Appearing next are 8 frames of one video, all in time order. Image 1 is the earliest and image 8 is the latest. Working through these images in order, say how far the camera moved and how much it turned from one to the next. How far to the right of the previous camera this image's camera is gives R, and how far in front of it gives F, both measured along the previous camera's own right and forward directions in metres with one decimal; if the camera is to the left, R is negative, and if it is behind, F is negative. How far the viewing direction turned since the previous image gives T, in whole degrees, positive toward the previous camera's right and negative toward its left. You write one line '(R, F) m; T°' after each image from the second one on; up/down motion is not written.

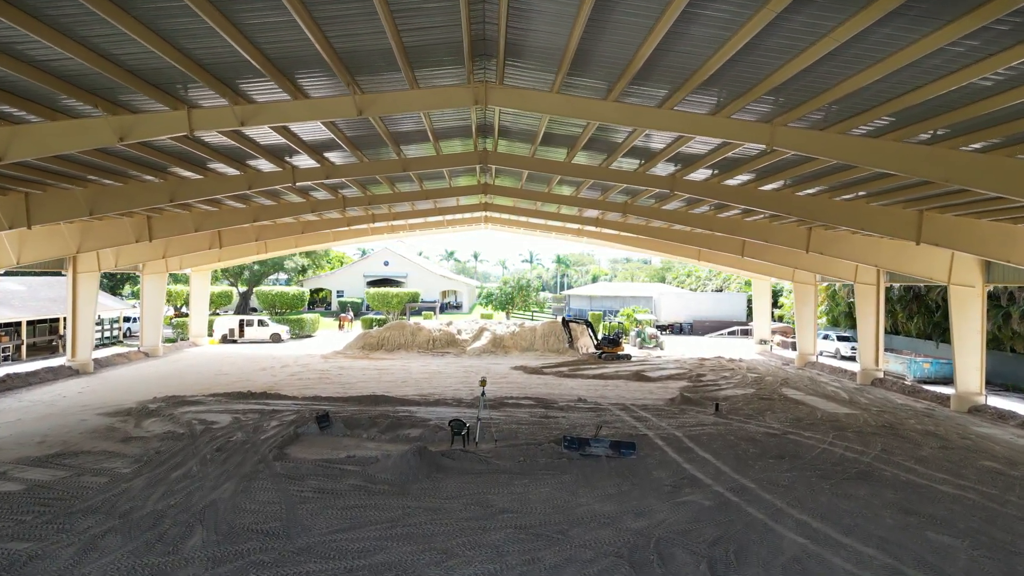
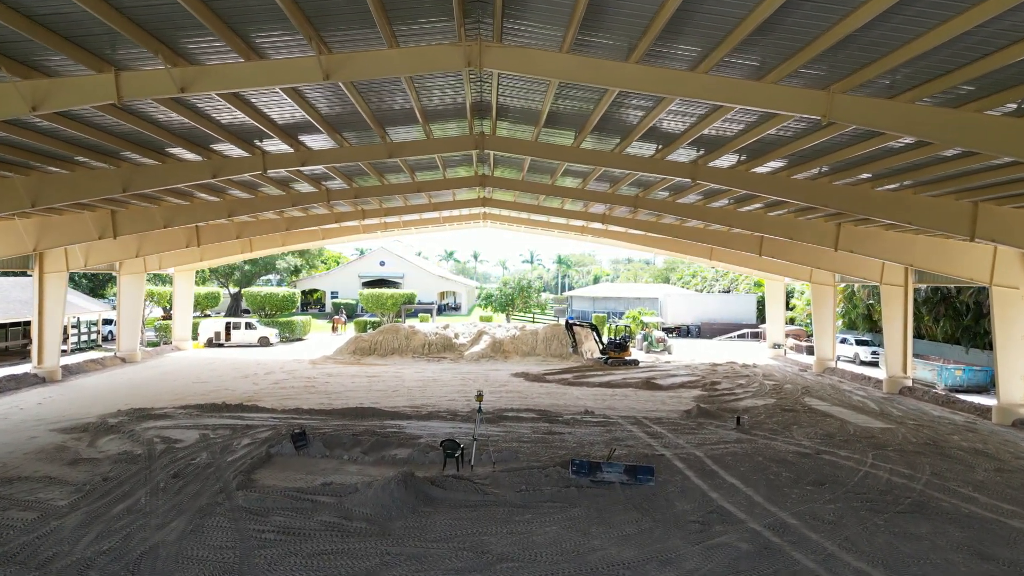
(0.0, +1.3) m; 0°
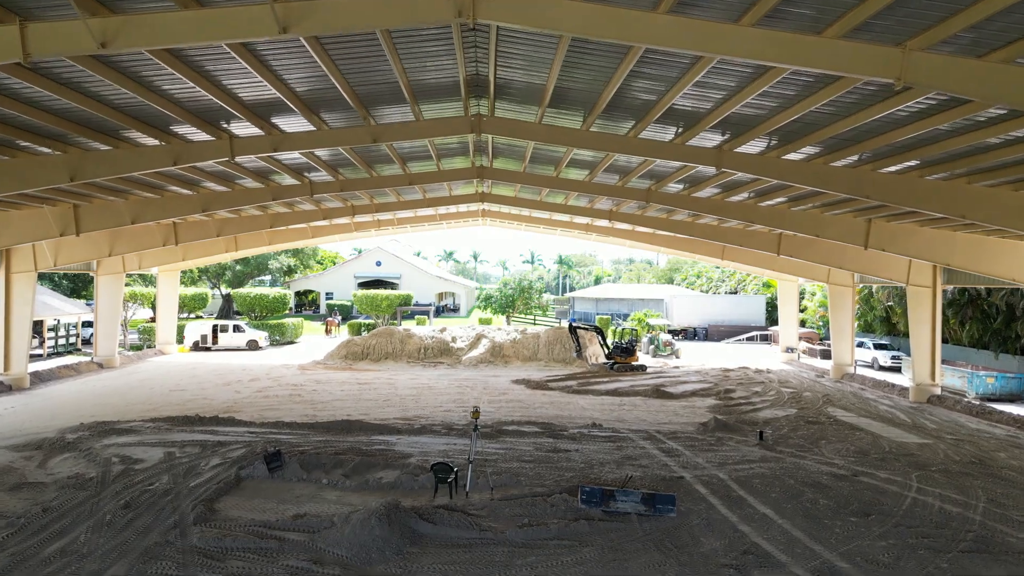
(0.0, +1.2) m; 0°
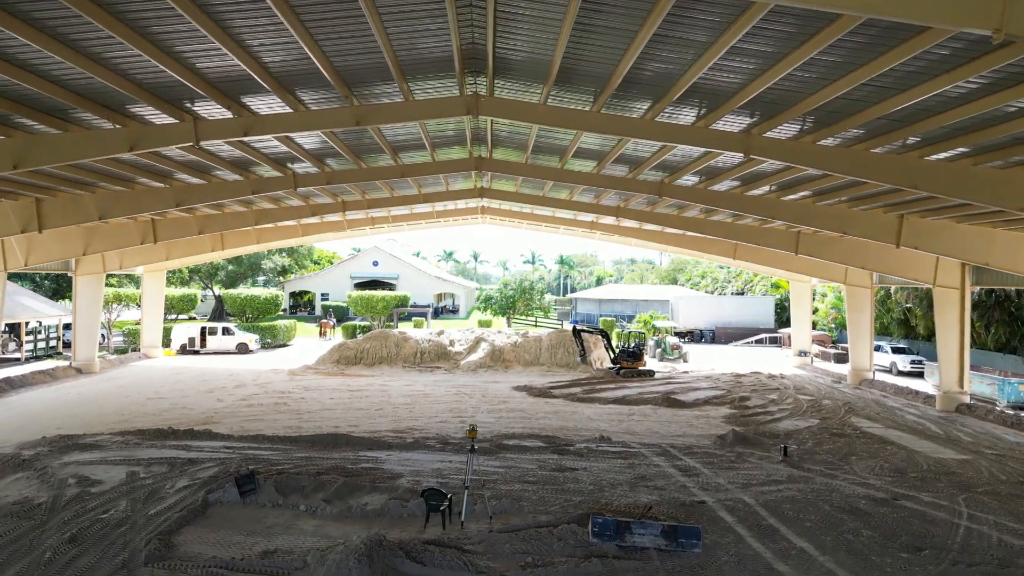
(0.0, +1.0) m; 0°
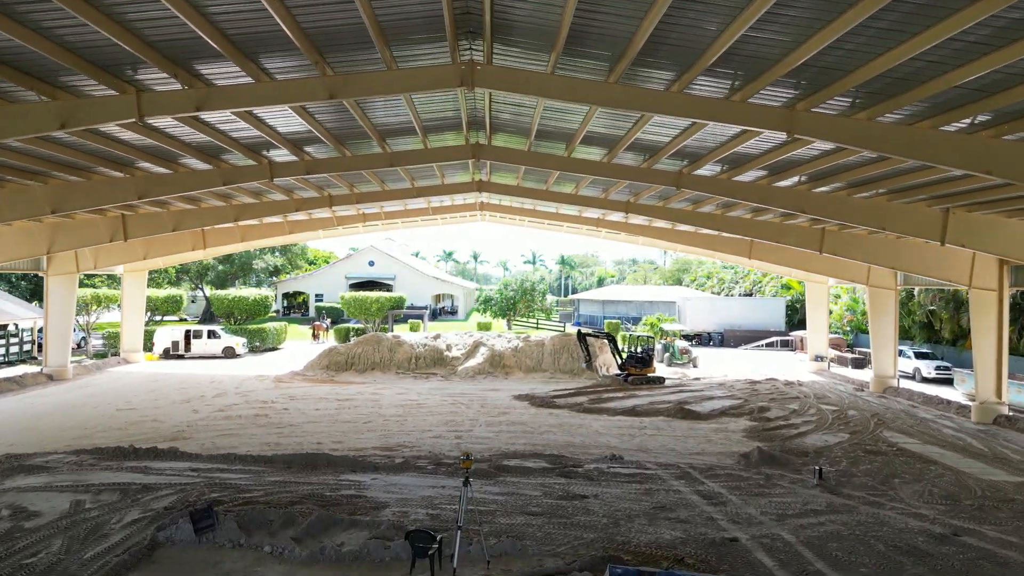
(0.0, +1.2) m; 0°
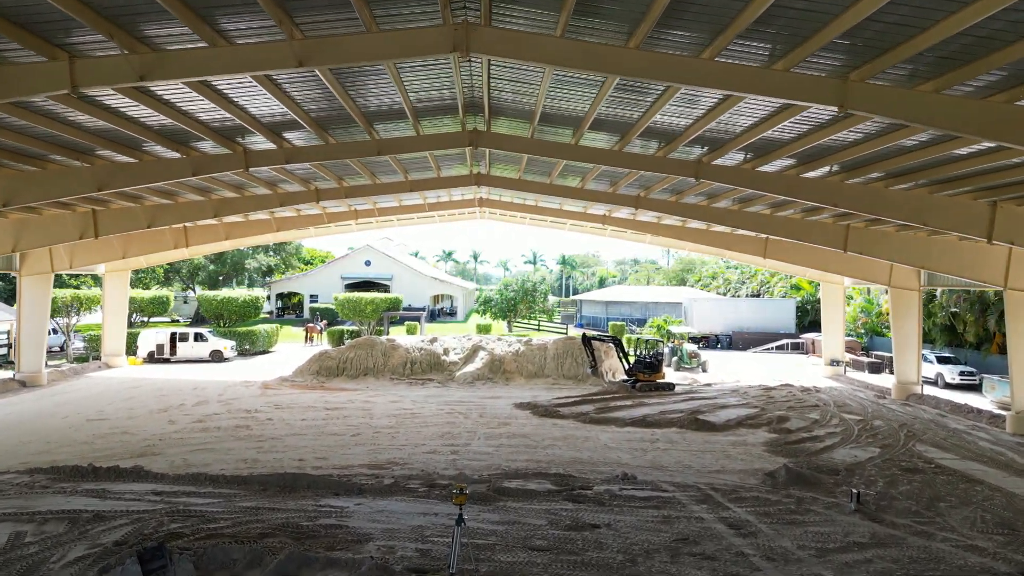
(0.0, +1.0) m; 0°
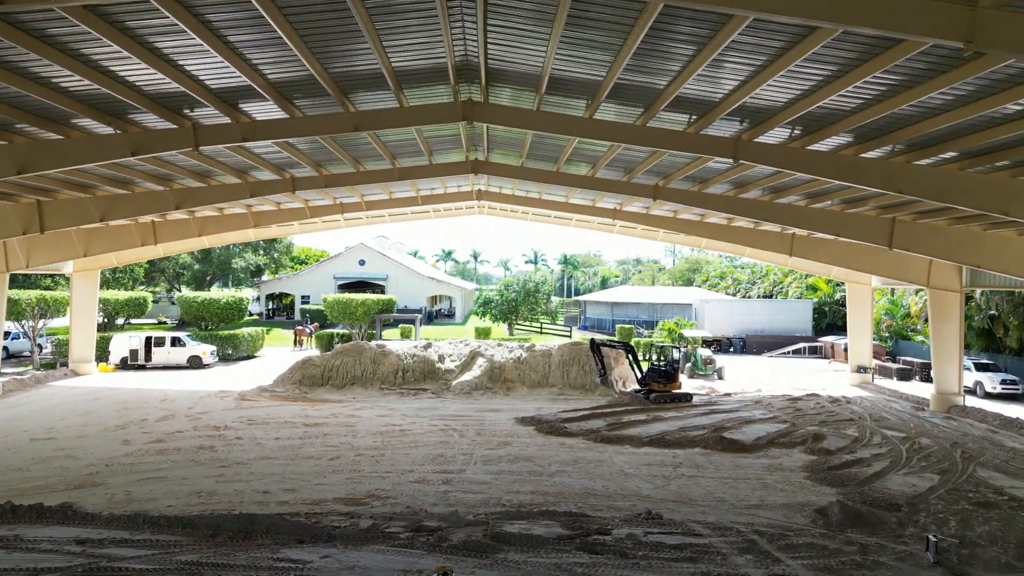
(0.0, +1.6) m; 0°
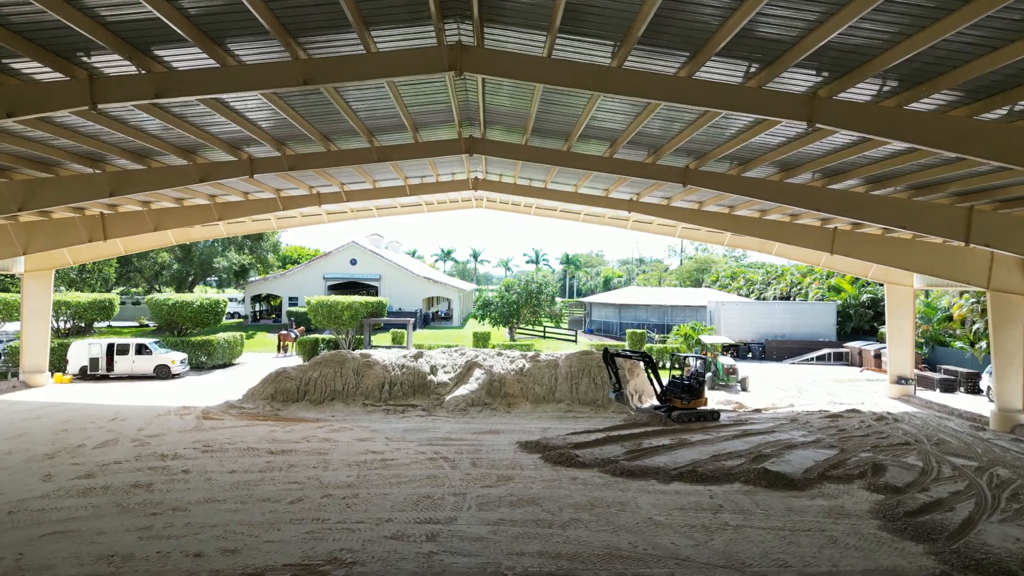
(0.0, +2.0) m; 0°
